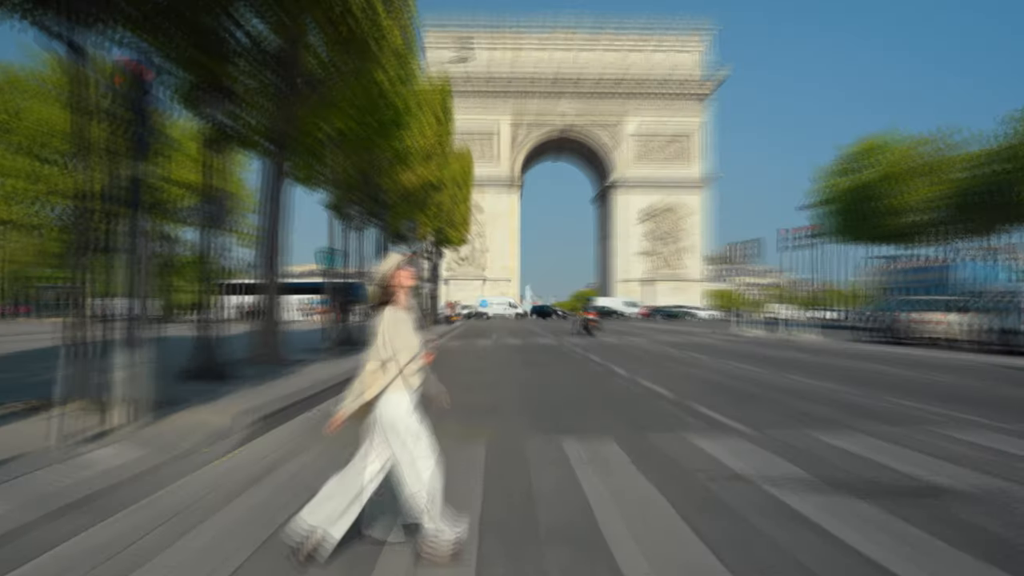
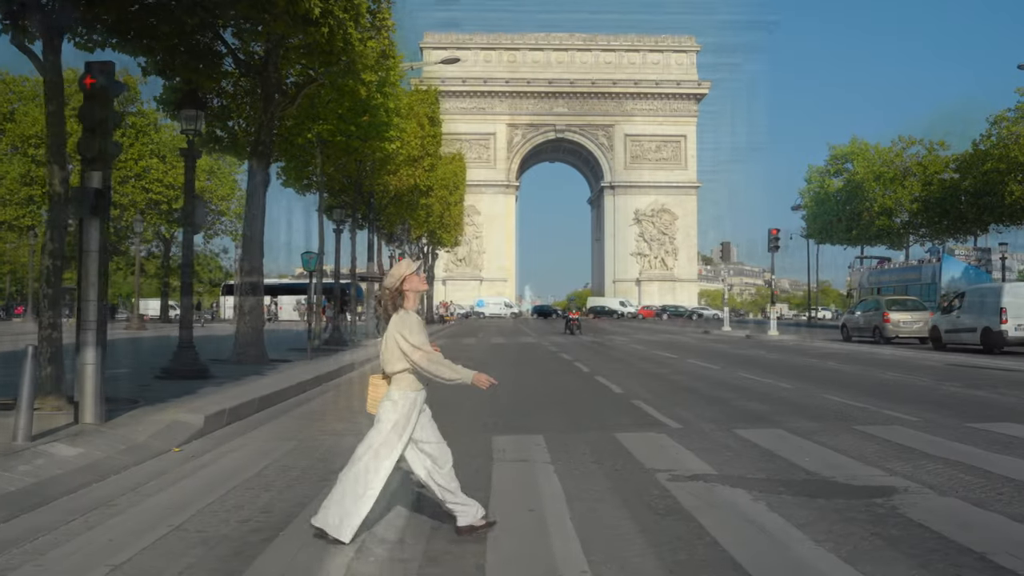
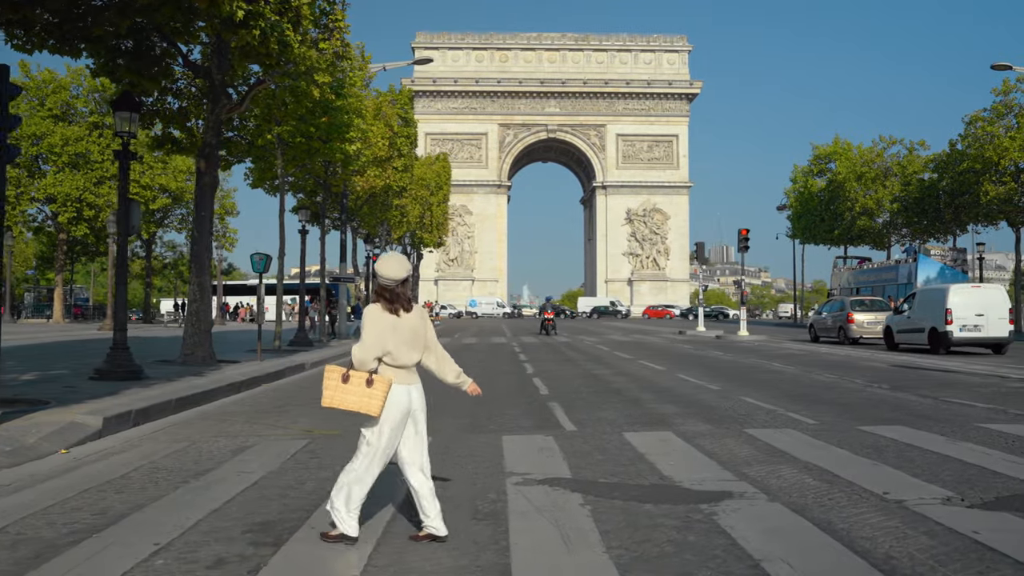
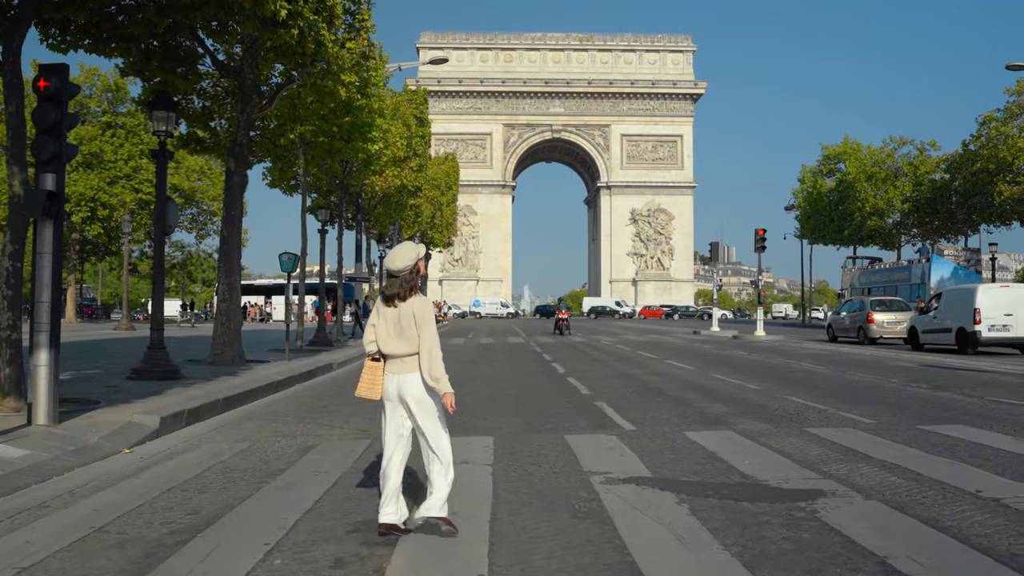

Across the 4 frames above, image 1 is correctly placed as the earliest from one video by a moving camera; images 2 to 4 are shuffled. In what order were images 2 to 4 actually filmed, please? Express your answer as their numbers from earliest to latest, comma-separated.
2, 4, 3
